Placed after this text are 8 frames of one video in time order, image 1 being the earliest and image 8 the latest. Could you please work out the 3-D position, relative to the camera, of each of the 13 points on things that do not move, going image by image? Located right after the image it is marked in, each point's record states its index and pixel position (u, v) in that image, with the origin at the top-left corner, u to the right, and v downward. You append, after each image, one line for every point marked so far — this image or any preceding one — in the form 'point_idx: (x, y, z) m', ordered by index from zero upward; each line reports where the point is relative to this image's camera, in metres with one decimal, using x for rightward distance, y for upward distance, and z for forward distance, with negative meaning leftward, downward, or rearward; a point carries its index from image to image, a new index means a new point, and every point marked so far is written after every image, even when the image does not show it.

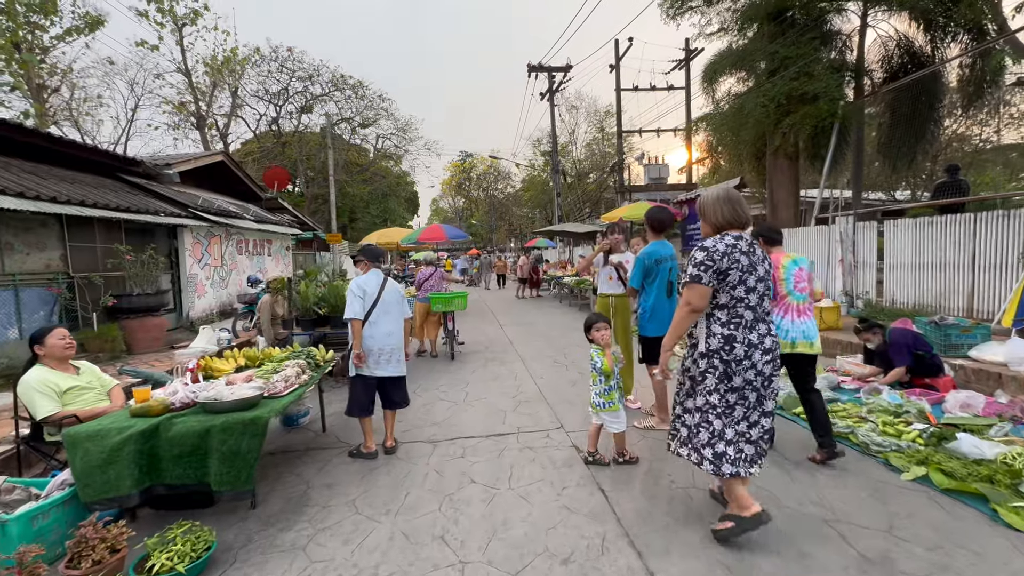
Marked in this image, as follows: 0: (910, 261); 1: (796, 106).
0: (+6.9, +0.5, +8.1) m
1: (+7.5, +4.8, +12.2) m
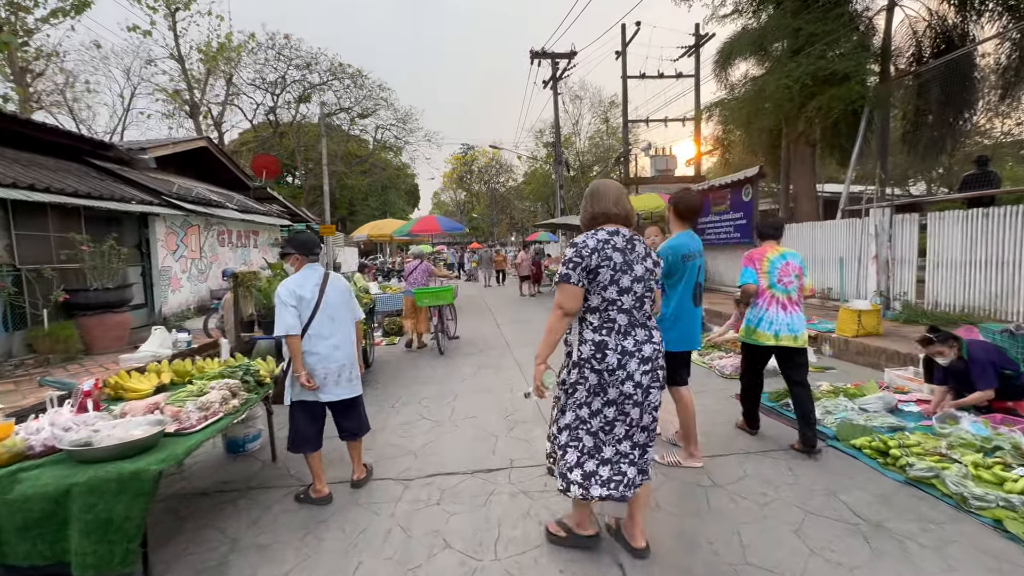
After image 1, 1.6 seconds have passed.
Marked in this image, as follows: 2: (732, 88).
0: (+6.9, +0.5, +7.2) m
1: (+7.5, +4.8, +11.3) m
2: (+6.3, +5.7, +13.5) m
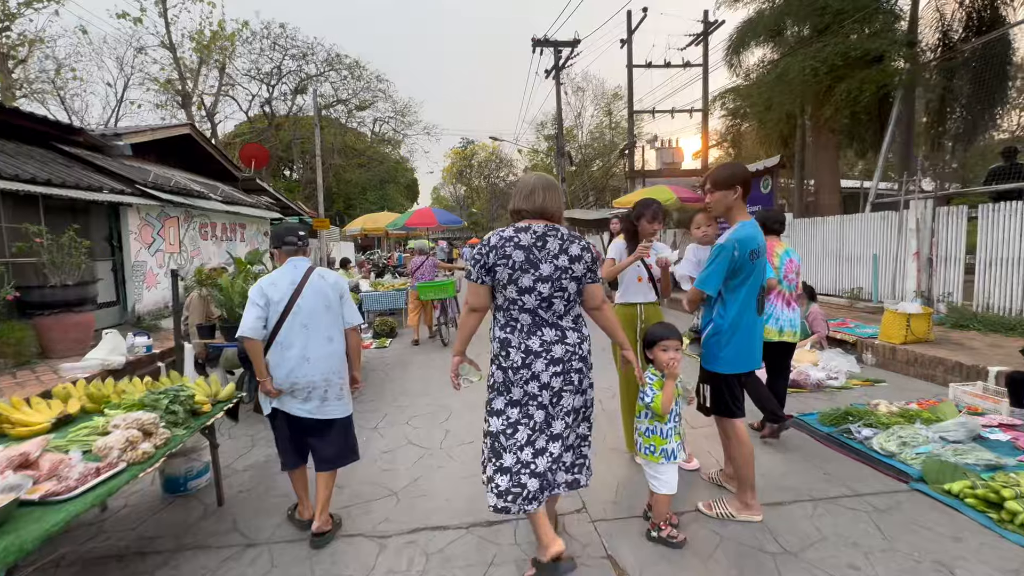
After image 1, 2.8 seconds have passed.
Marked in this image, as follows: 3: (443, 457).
0: (+6.9, +0.4, +6.4) m
1: (+7.5, +4.8, +10.5) m
2: (+6.4, +5.8, +12.7) m
3: (-0.6, -1.4, +3.8) m
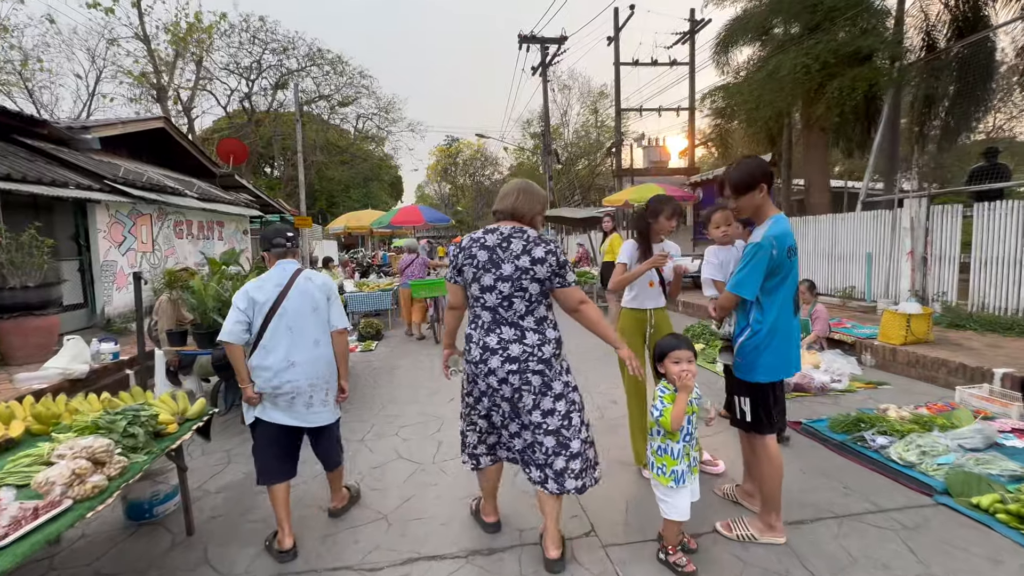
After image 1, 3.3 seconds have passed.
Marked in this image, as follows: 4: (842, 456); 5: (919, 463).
0: (+6.8, +0.5, +6.4) m
1: (+7.3, +4.9, +10.4) m
2: (+6.1, +5.8, +12.6) m
3: (-0.6, -1.4, +3.5) m
4: (+2.5, -1.3, +3.5) m
5: (+2.8, -1.2, +3.2) m
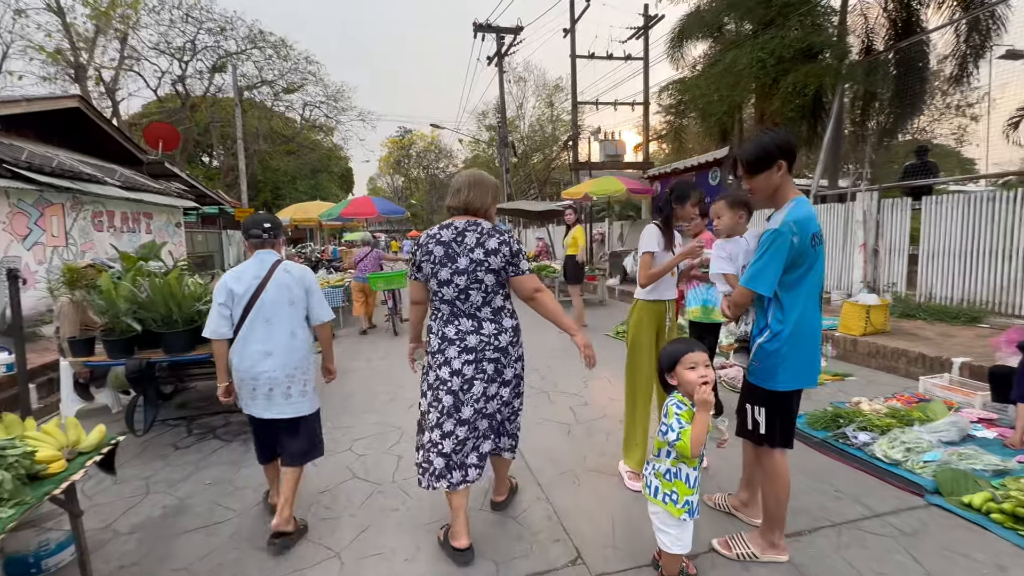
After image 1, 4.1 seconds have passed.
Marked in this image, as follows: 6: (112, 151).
0: (+6.3, +0.6, +6.6) m
1: (+6.3, +5.1, +10.6) m
2: (+4.9, +6.0, +12.7) m
3: (-0.8, -1.4, +3.1) m
4: (+2.3, -1.2, +3.4) m
5: (+2.6, -1.1, +3.1) m
6: (-10.9, +3.8, +12.8) m
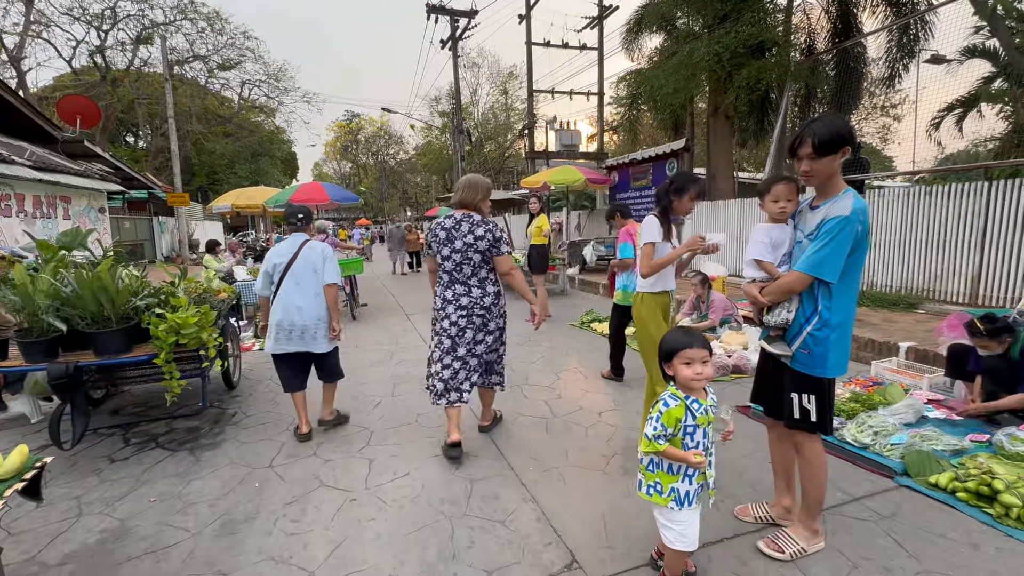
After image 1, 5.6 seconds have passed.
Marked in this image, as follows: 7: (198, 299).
0: (+5.8, +0.8, +7.1) m
1: (+5.4, +5.3, +10.9) m
2: (+3.8, +6.3, +12.8) m
3: (-0.9, -1.3, +2.9) m
4: (+2.1, -1.1, +3.5) m
5: (+2.5, -1.1, +3.2) m
6: (-12.0, +3.9, +11.4) m
7: (-2.7, -0.1, +4.0) m
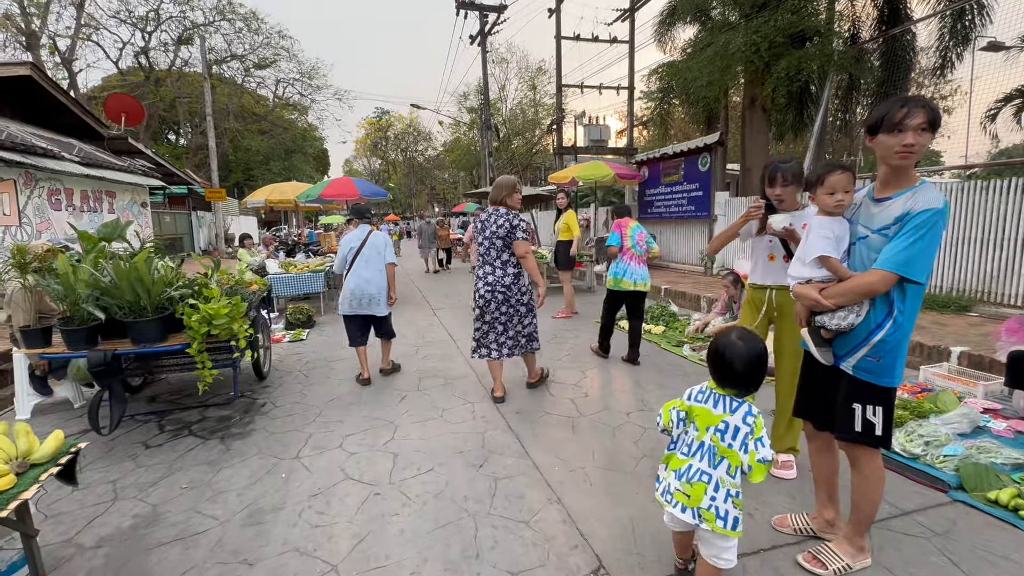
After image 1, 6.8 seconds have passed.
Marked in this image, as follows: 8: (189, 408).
0: (+6.2, +0.8, +6.7) m
1: (+6.1, +5.3, +10.5) m
2: (+4.6, +6.3, +12.5) m
3: (-0.7, -1.3, +2.8) m
4: (+2.3, -1.1, +3.3) m
5: (+2.7, -1.1, +3.0) m
6: (-11.3, +4.2, +11.9) m
7: (-2.4, 0.0, +4.1) m
8: (-2.9, -1.1, +4.2) m
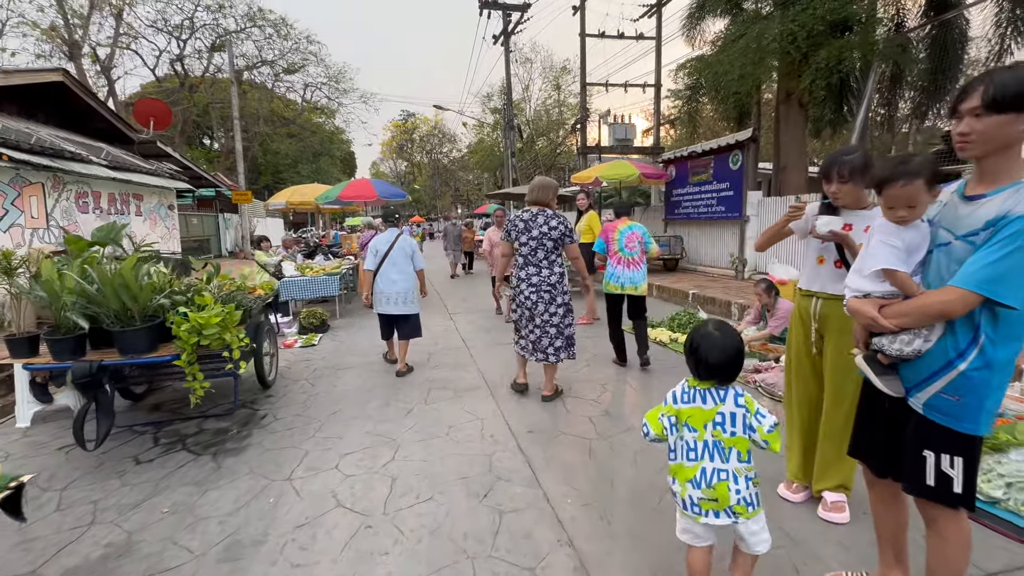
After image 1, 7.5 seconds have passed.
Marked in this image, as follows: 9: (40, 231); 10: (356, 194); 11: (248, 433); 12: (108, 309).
0: (+6.4, +0.6, +6.0) m
1: (+6.5, +5.2, +9.9) m
2: (+5.1, +6.2, +11.9) m
3: (-0.7, -1.3, +2.5) m
4: (+2.3, -1.2, +2.8) m
5: (+2.7, -1.2, +2.6) m
6: (-10.7, +4.2, +12.1) m
7: (-2.3, -0.1, +3.9) m
8: (-2.8, -1.1, +4.1) m
9: (-8.9, +1.1, +8.8) m
10: (-3.7, +2.2, +11.0) m
11: (-2.2, -1.2, +3.8) m
12: (-2.7, -0.1, +3.2) m
